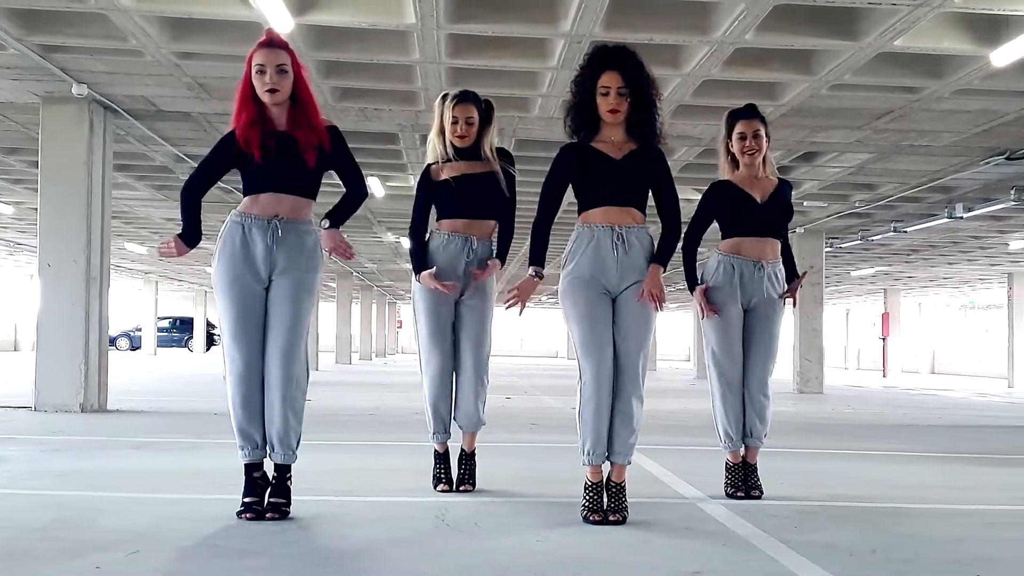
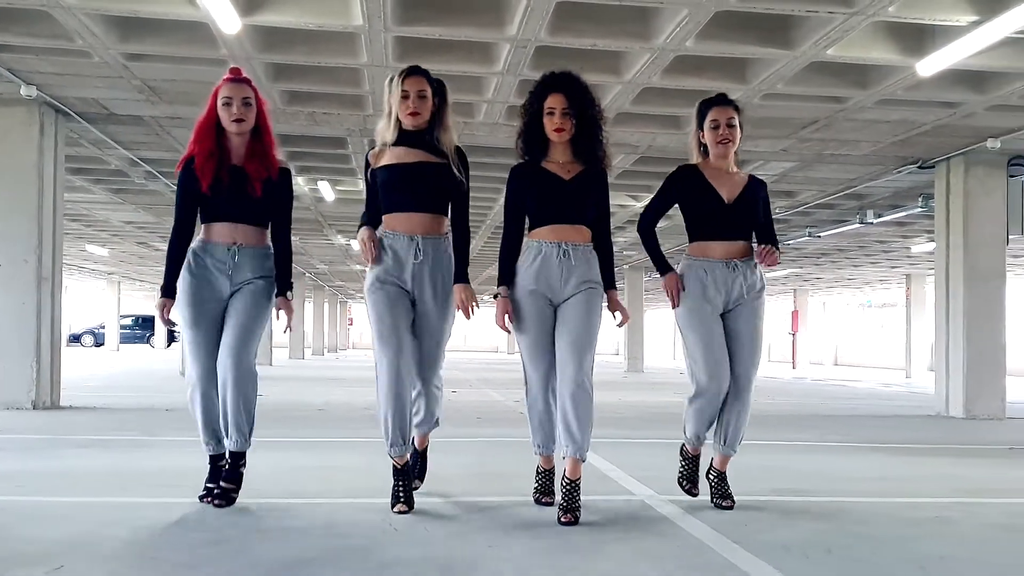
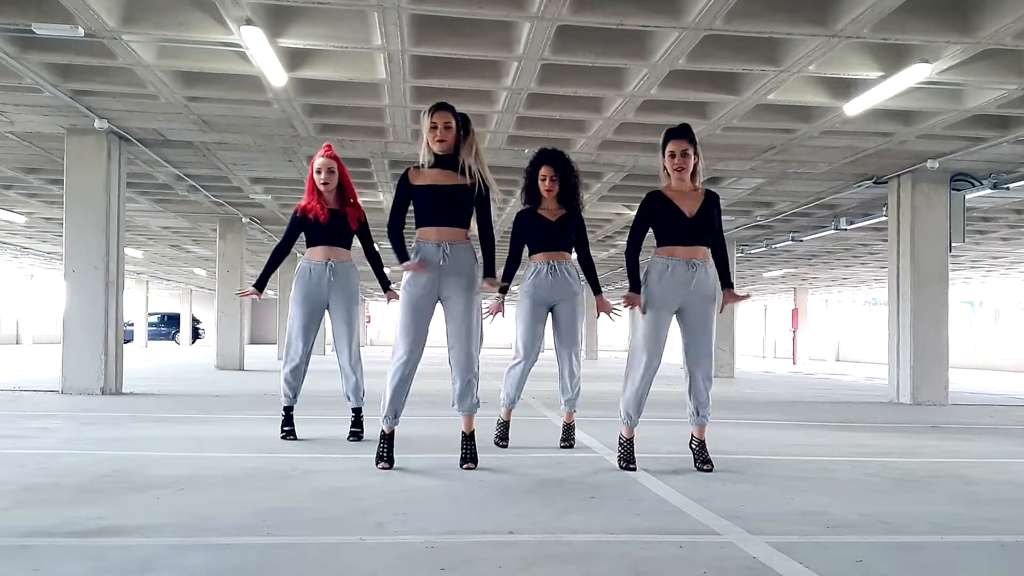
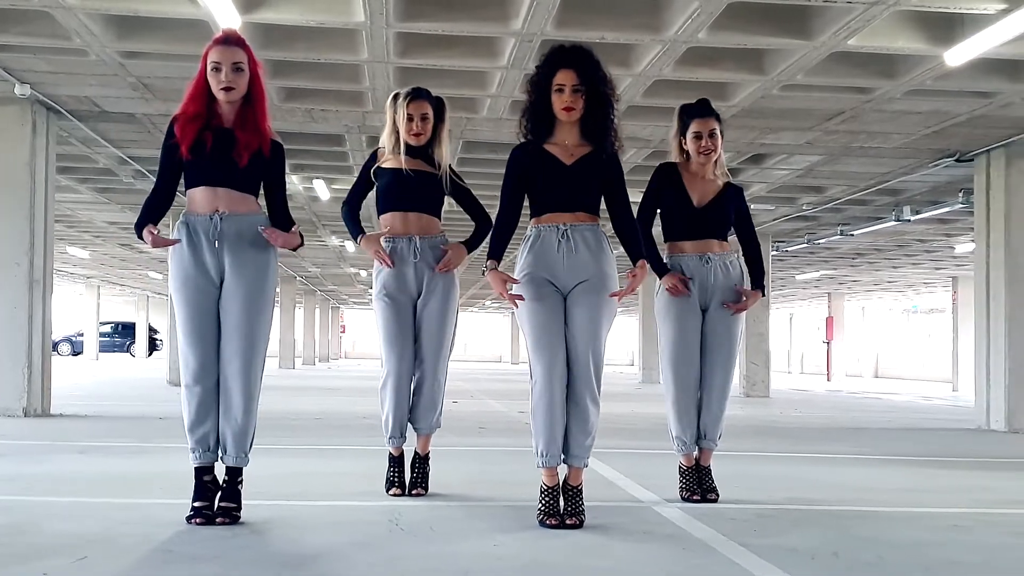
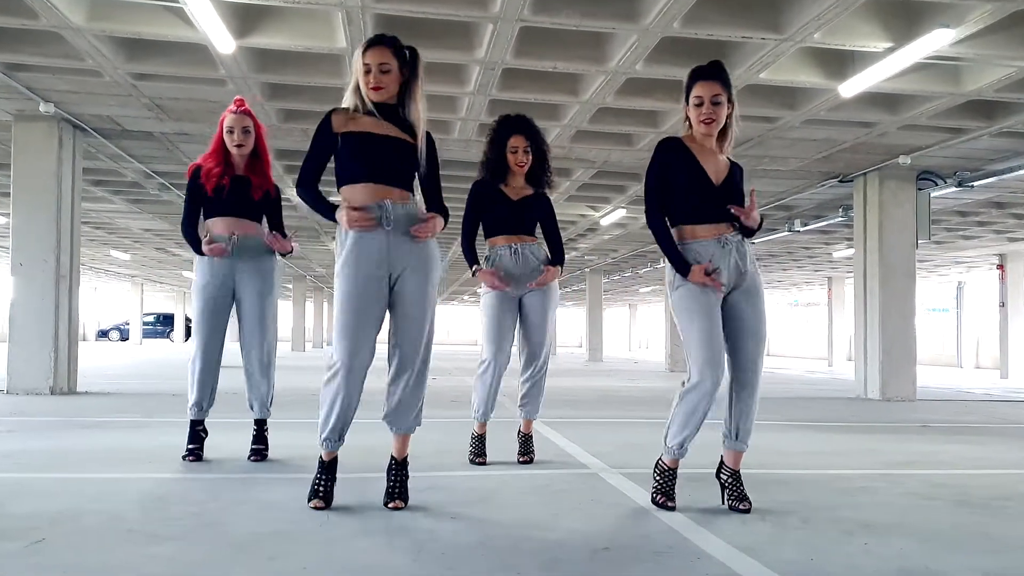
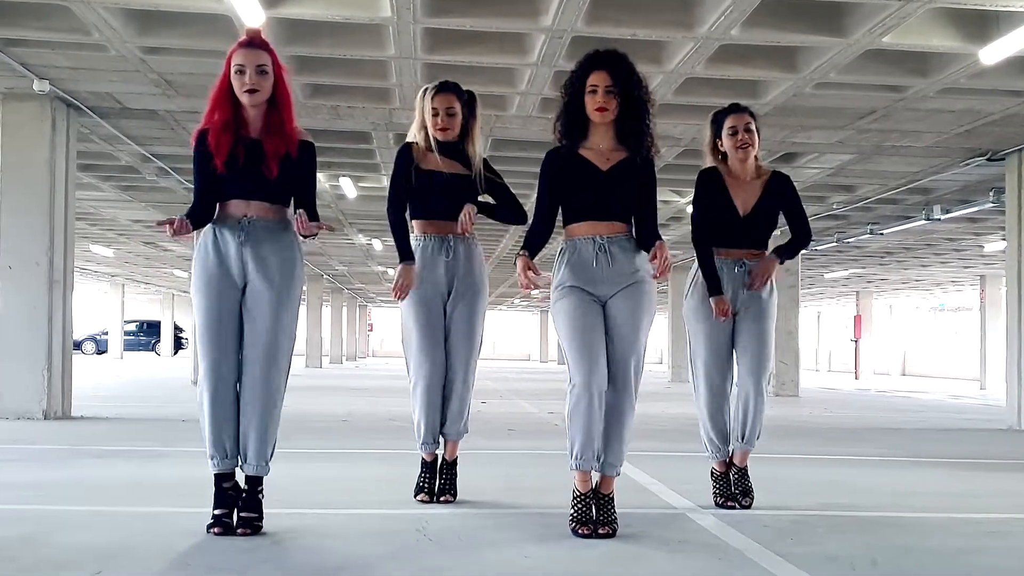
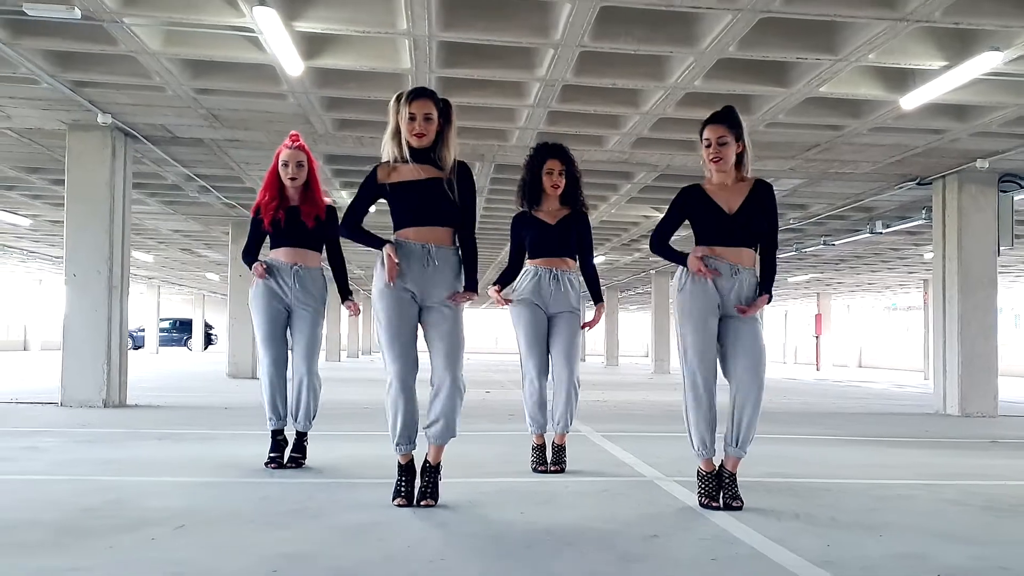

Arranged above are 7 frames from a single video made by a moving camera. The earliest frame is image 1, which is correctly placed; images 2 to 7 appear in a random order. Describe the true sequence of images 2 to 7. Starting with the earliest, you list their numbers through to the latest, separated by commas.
4, 6, 2, 5, 7, 3
